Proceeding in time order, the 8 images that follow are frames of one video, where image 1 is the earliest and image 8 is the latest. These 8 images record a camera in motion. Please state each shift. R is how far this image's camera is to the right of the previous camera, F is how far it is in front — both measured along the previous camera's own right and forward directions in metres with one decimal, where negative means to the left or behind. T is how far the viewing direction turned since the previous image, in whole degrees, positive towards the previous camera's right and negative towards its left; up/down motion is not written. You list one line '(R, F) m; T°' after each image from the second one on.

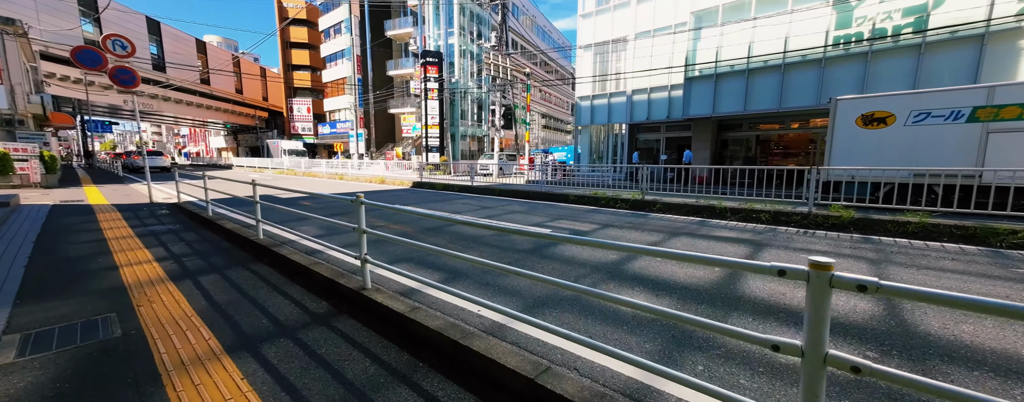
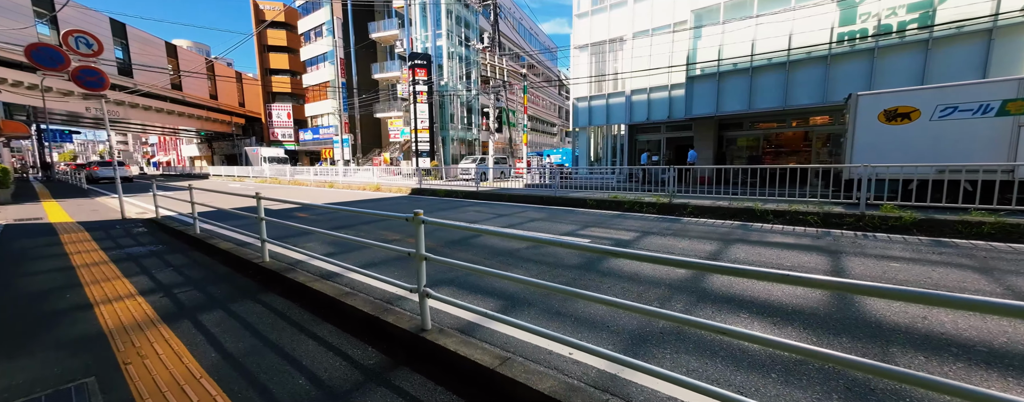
(-0.7, +0.6) m; +2°
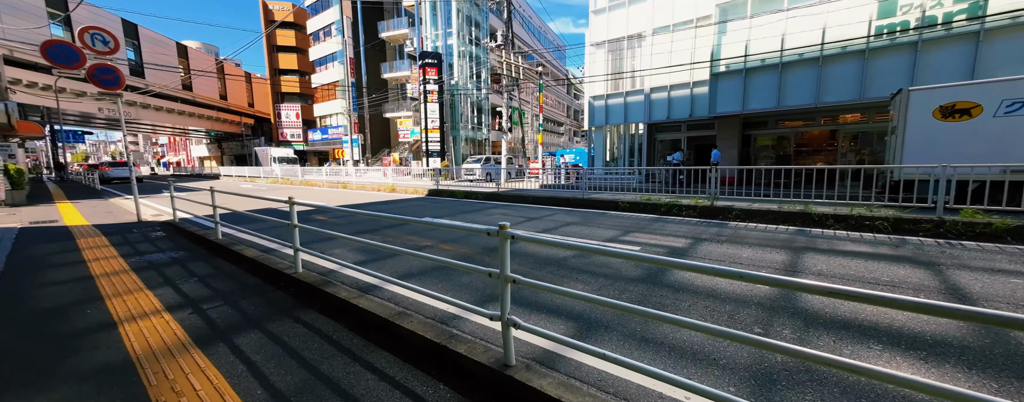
(-0.5, +0.4) m; -1°
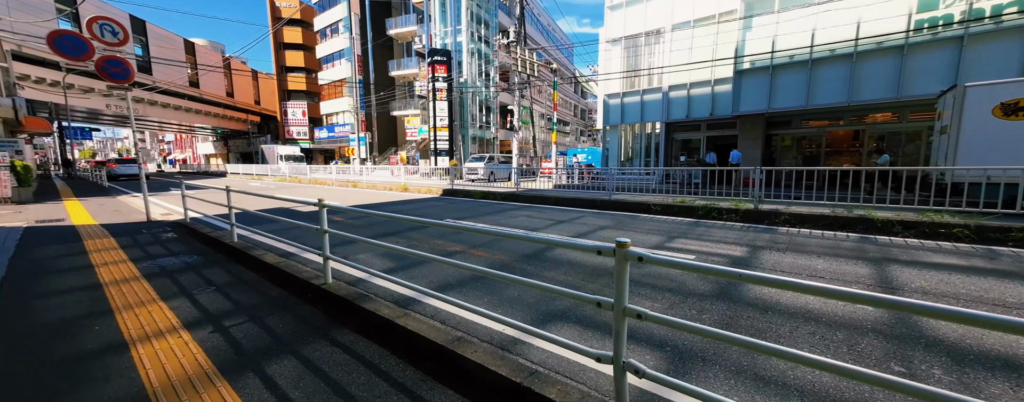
(-0.5, +0.4) m; -1°
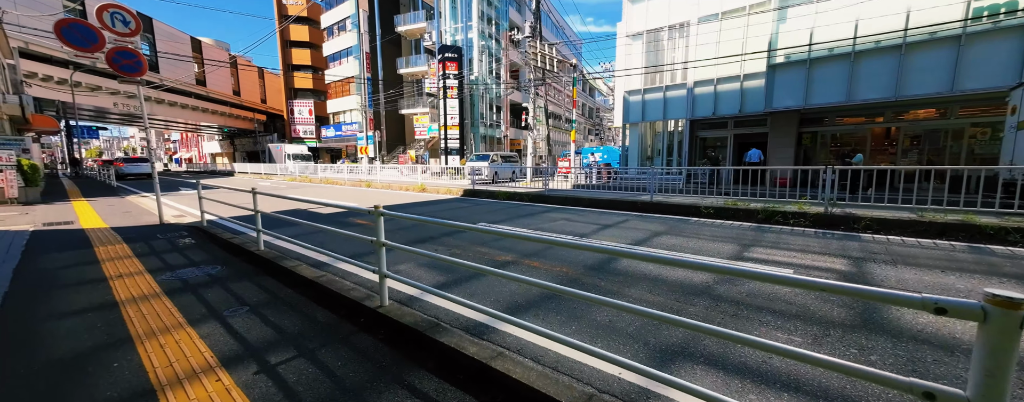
(-0.7, +0.6) m; 0°
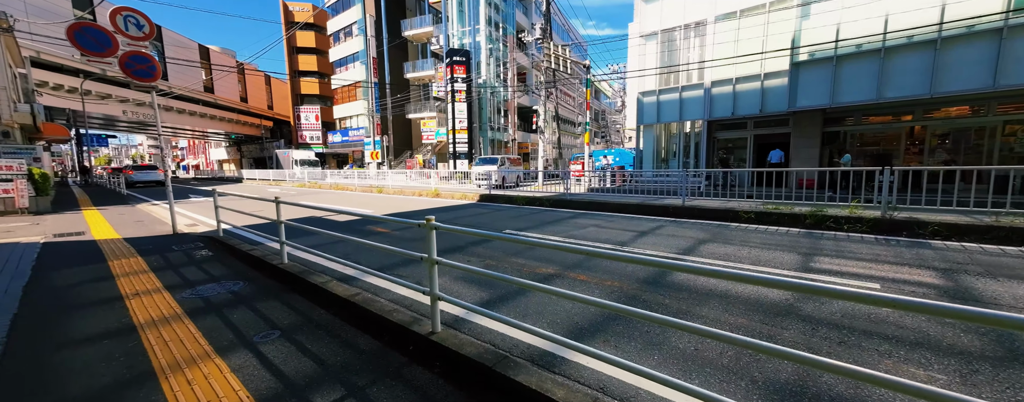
(-0.5, +0.3) m; -1°
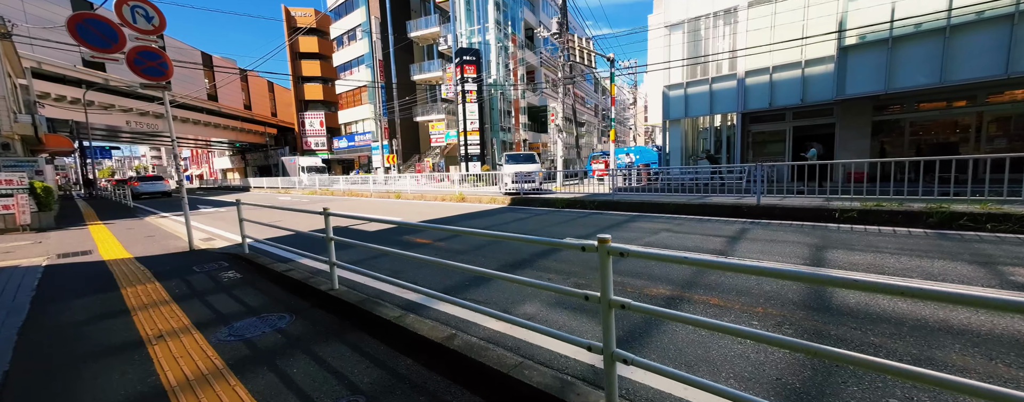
(-1.0, +0.9) m; 0°
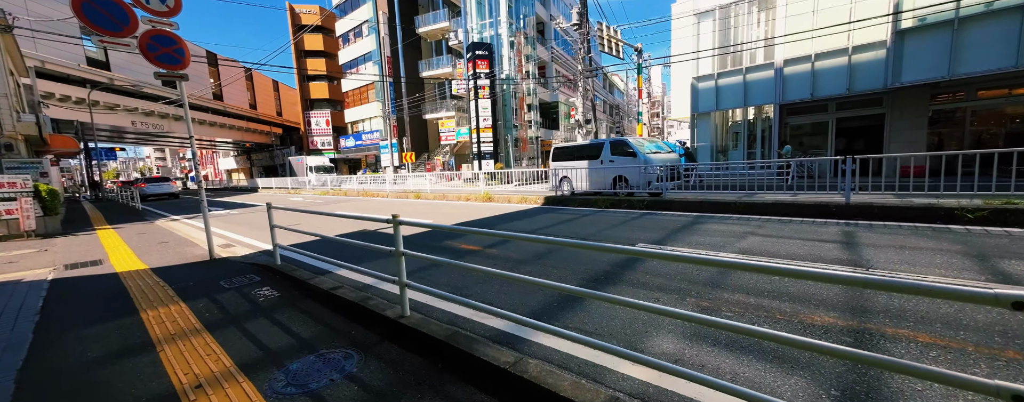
(-1.0, +0.8) m; 0°
